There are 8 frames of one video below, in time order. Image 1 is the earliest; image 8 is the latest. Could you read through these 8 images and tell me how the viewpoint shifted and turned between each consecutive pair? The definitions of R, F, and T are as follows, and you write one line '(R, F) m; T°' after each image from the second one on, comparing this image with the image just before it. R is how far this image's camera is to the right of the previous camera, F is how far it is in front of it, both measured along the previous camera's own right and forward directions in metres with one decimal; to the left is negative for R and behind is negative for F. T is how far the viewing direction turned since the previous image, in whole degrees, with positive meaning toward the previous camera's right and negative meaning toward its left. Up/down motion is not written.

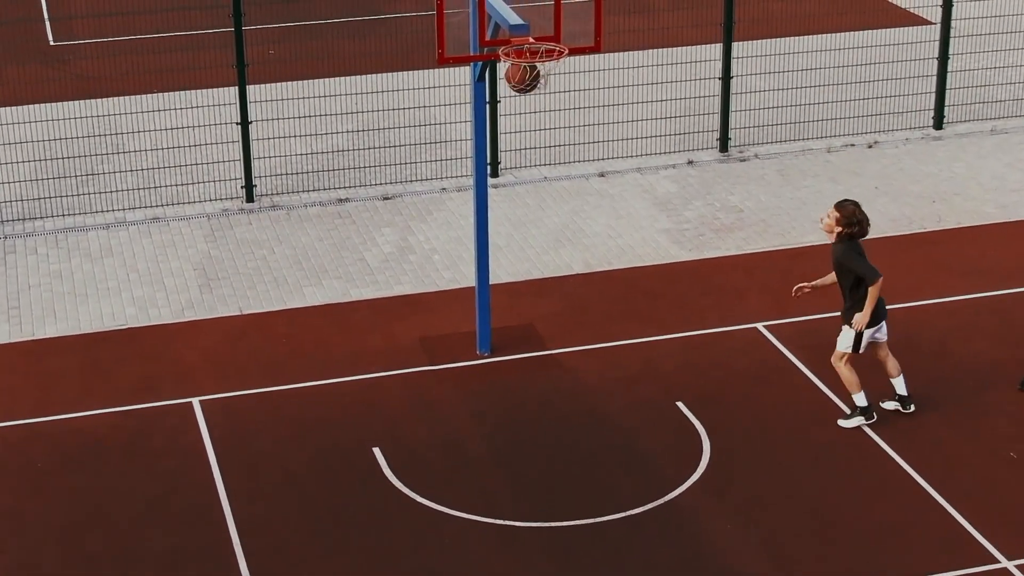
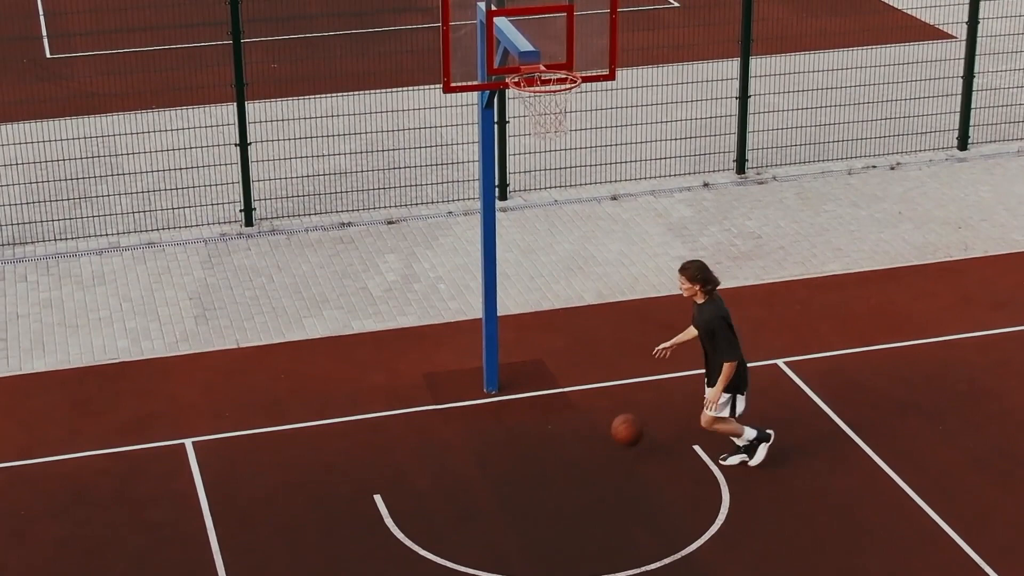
(0.0, +0.6) m; 0°
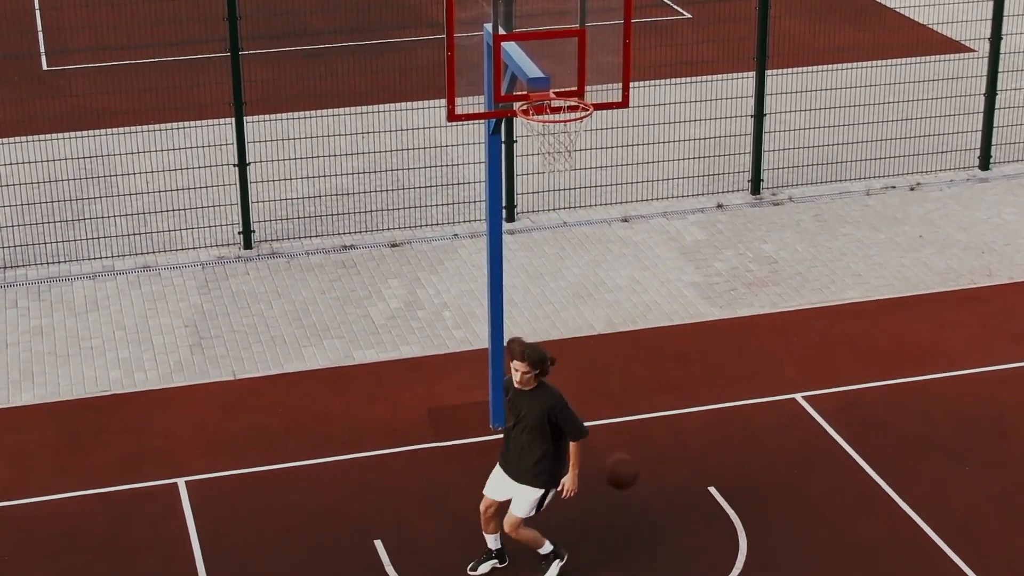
(0.0, +0.5) m; 0°
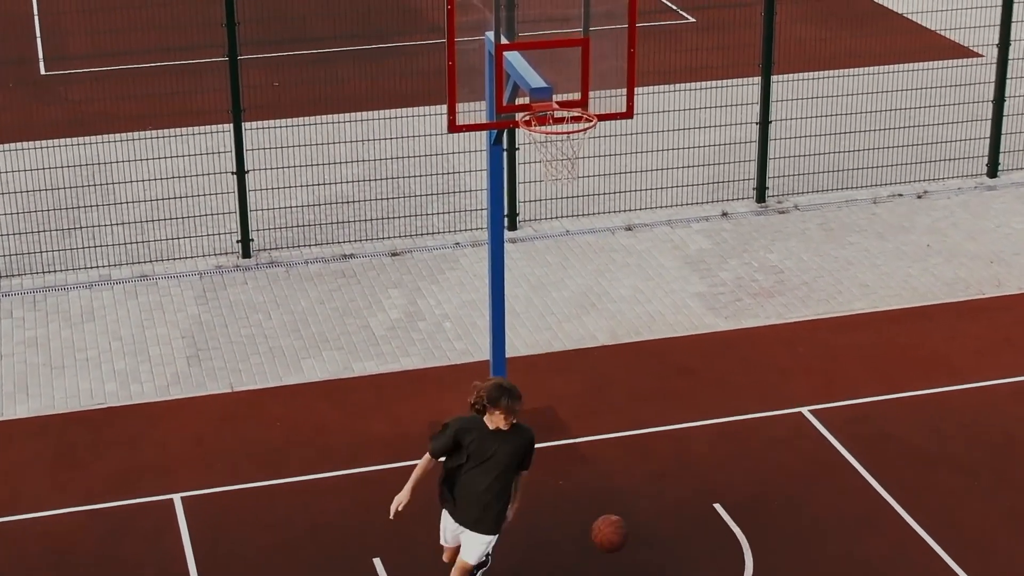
(0.0, +0.2) m; 0°
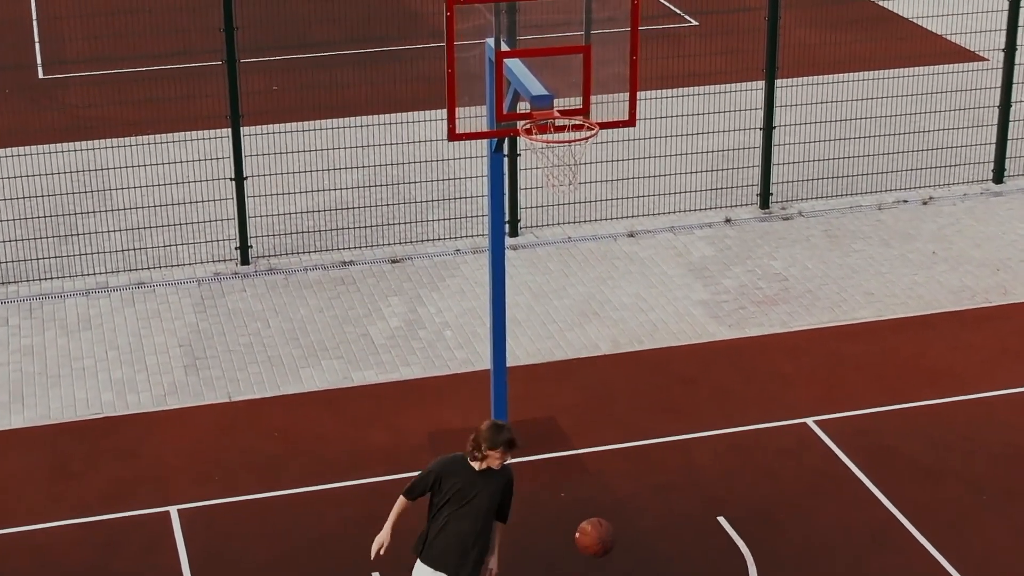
(0.0, +0.2) m; 0°
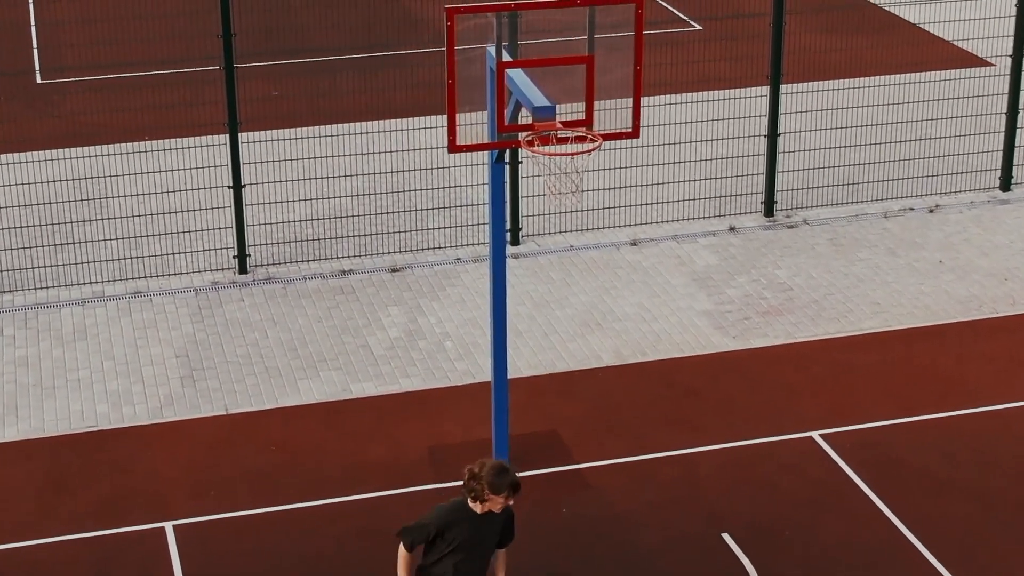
(0.0, +0.2) m; 0°
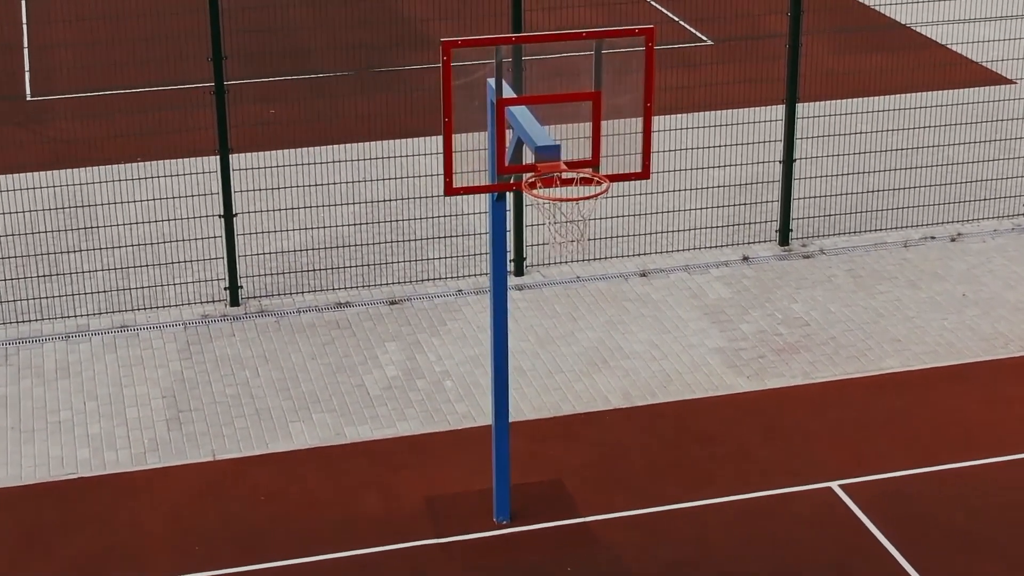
(0.0, +0.7) m; 0°
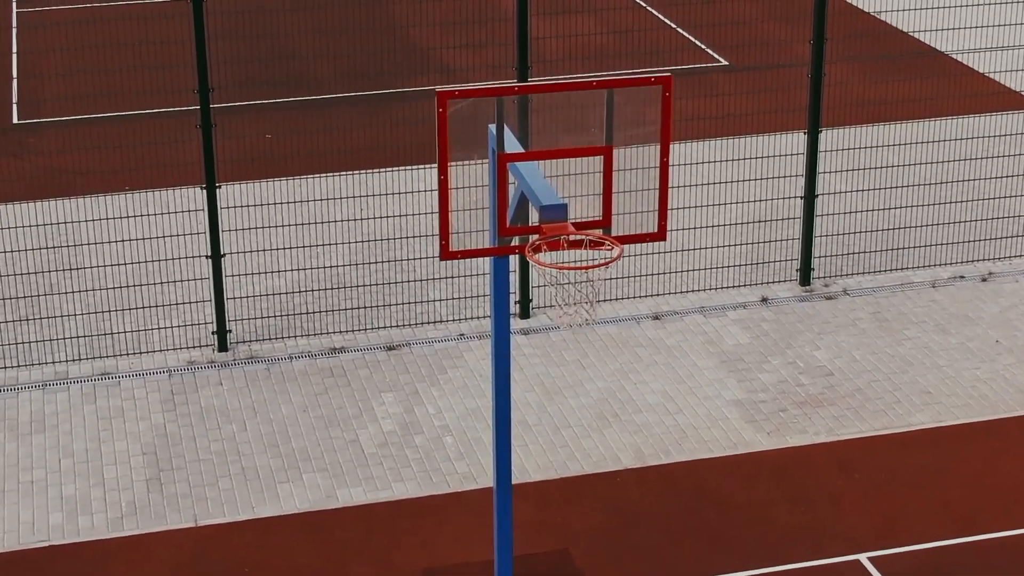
(0.0, +0.8) m; 0°
